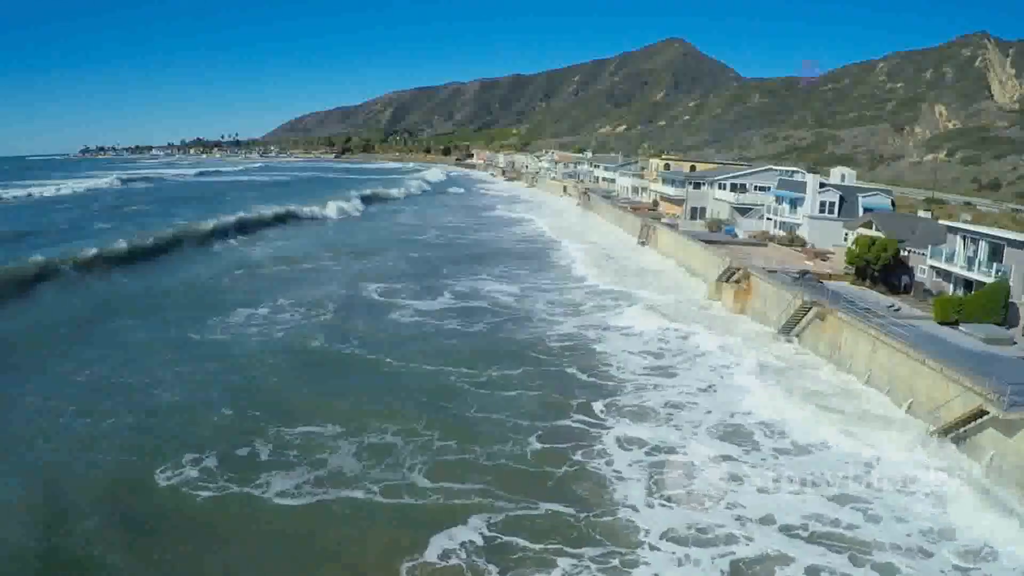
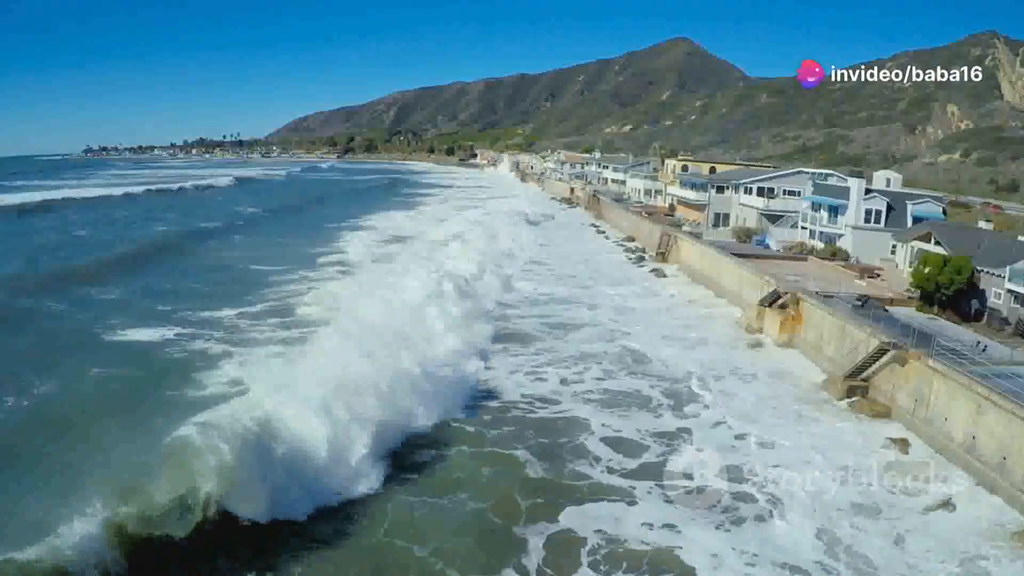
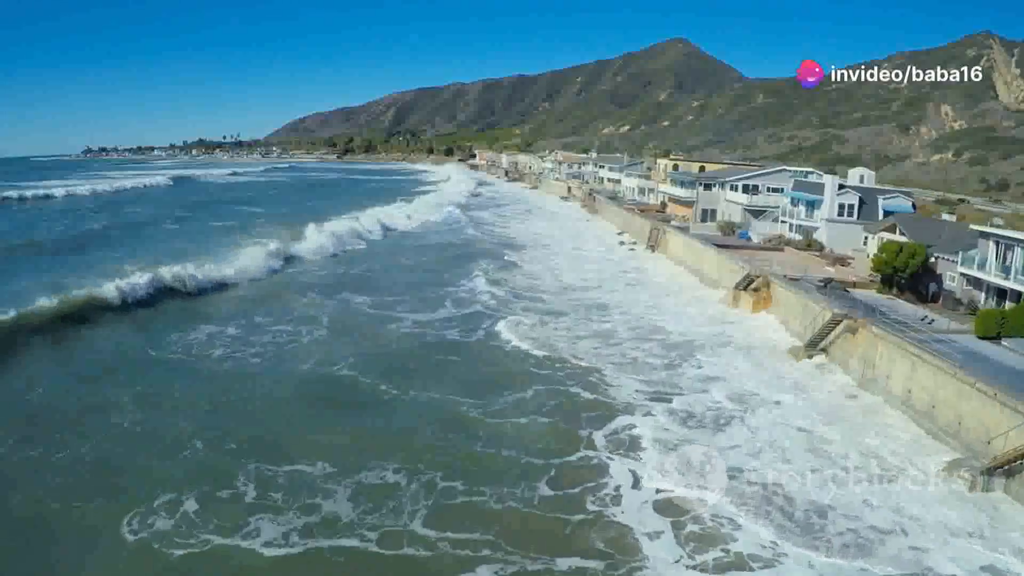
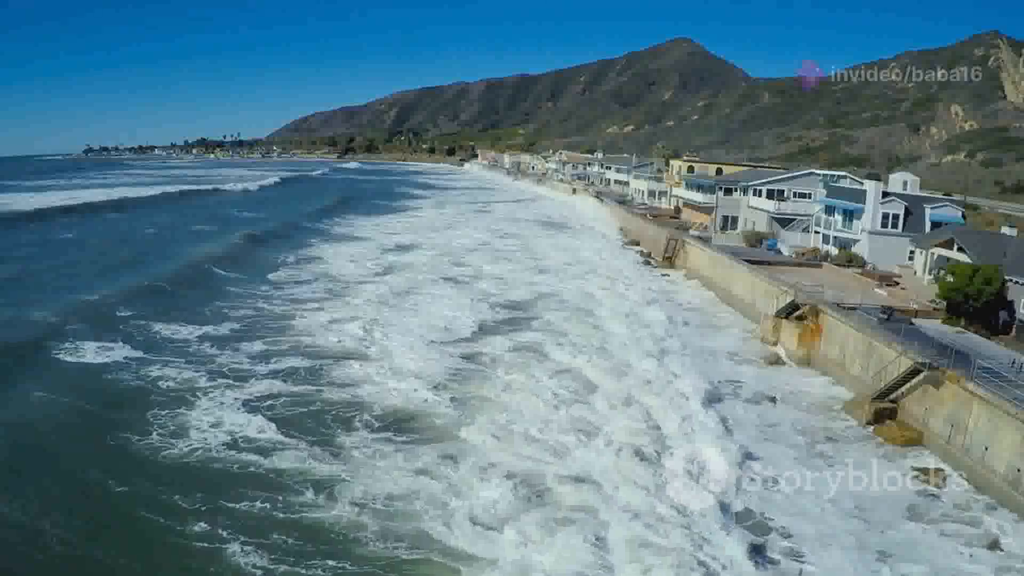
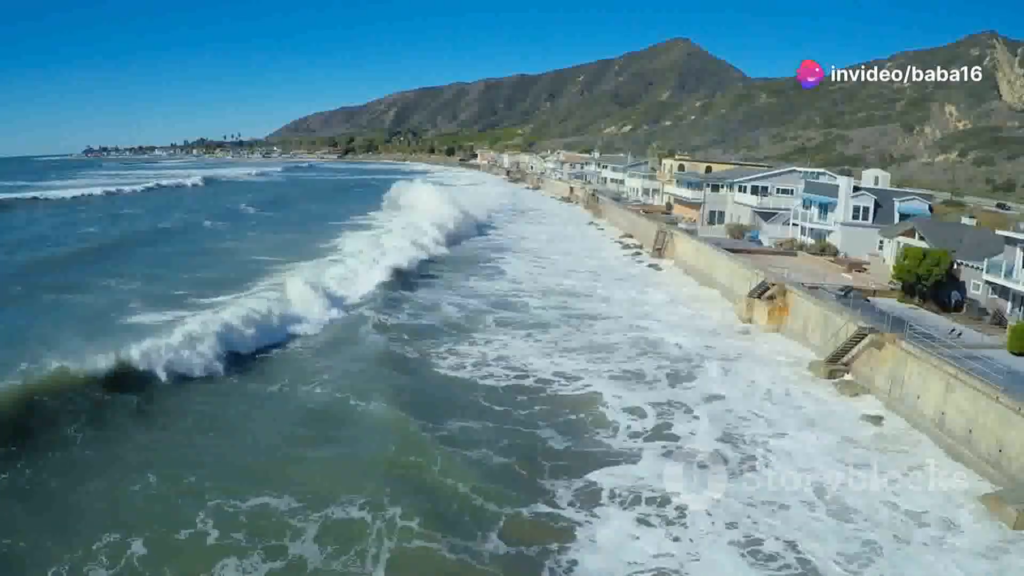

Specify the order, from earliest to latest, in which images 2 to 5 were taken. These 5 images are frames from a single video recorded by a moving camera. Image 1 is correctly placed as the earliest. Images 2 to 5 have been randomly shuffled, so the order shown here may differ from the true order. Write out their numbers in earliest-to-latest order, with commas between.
3, 5, 2, 4
